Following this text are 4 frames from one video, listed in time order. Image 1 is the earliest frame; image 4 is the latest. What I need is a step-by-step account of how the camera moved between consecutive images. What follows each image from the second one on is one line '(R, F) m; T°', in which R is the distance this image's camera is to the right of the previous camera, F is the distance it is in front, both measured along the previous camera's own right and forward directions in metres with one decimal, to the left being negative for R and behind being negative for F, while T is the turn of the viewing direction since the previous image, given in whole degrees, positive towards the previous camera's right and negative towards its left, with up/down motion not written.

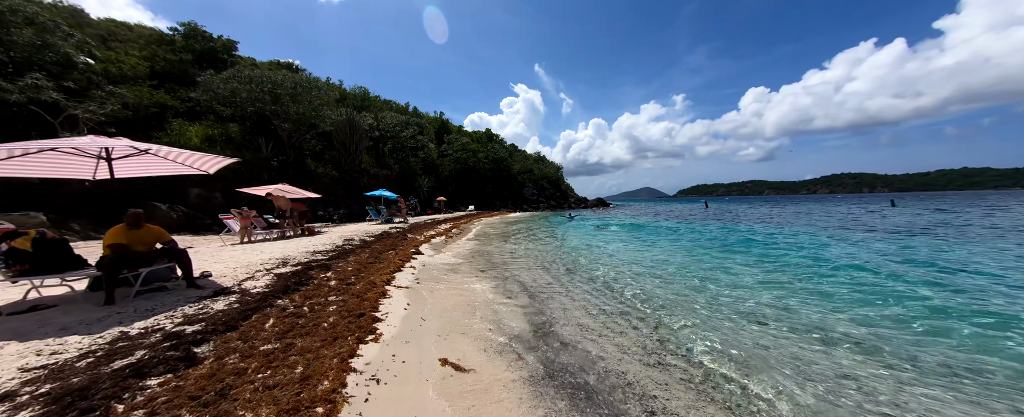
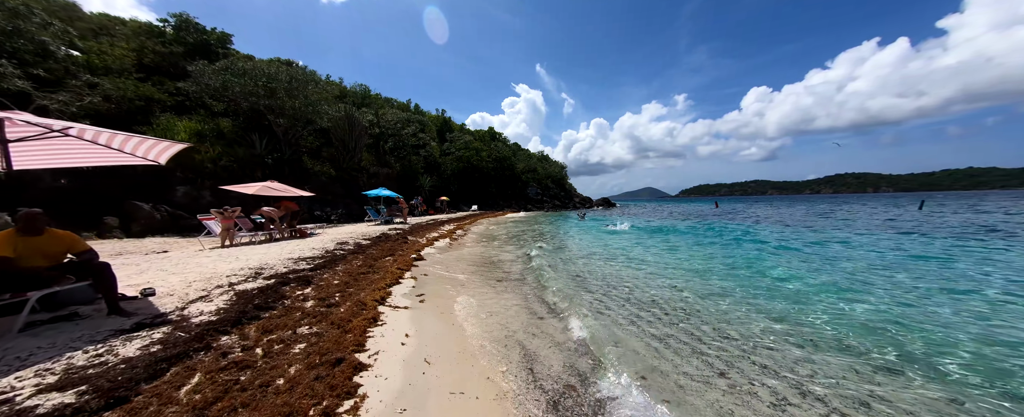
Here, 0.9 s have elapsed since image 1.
(-0.4, +1.2) m; 0°
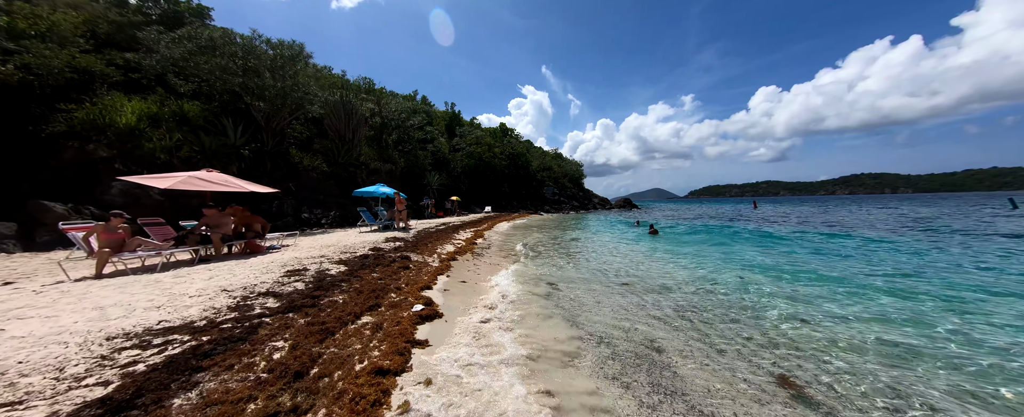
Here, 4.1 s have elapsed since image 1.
(-1.4, +4.2) m; -1°
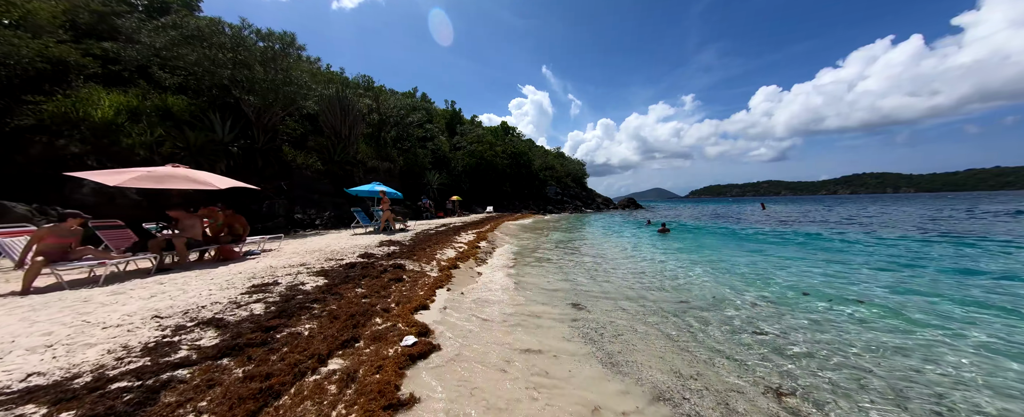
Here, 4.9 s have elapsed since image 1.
(-0.2, +1.0) m; 0°
